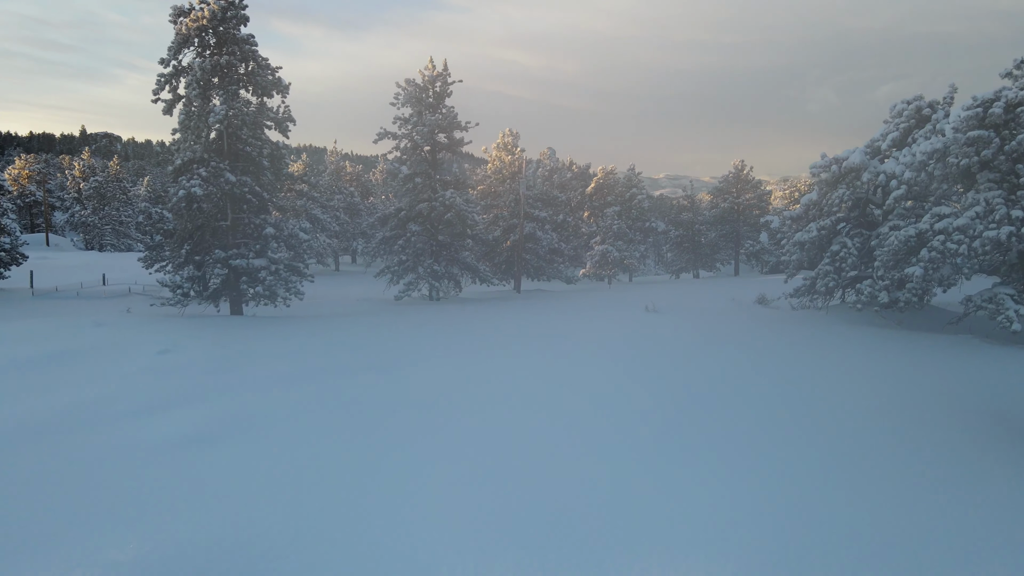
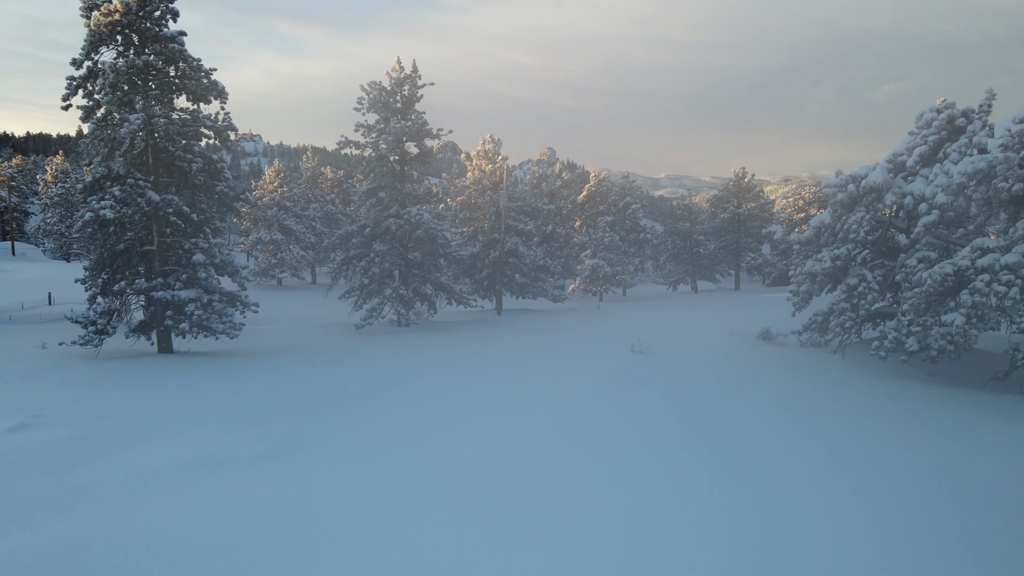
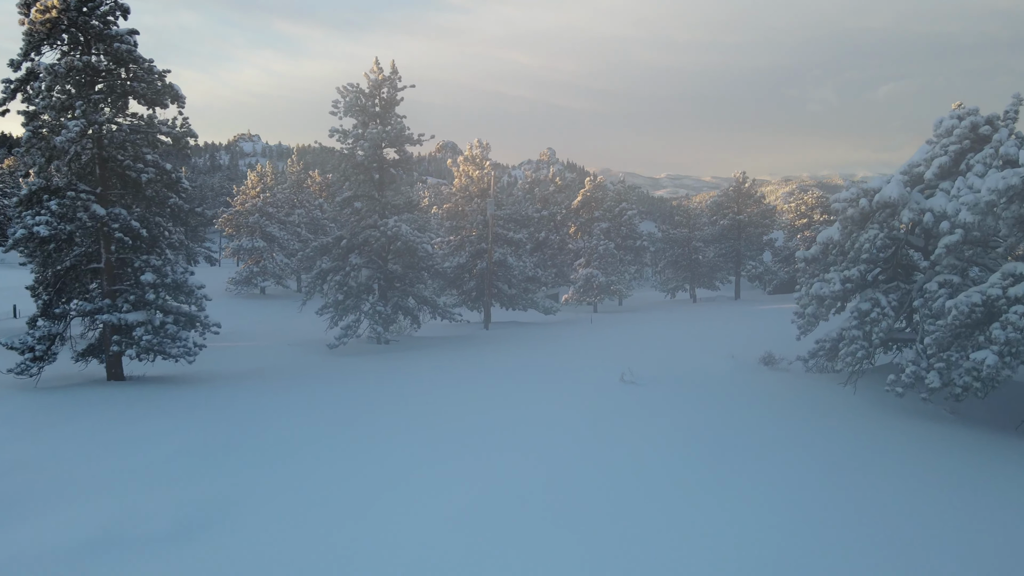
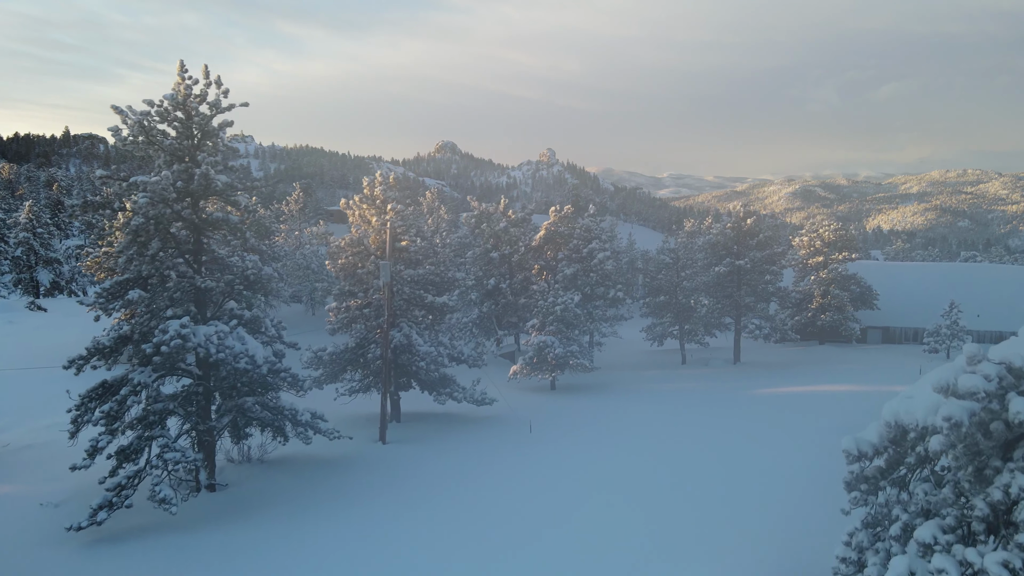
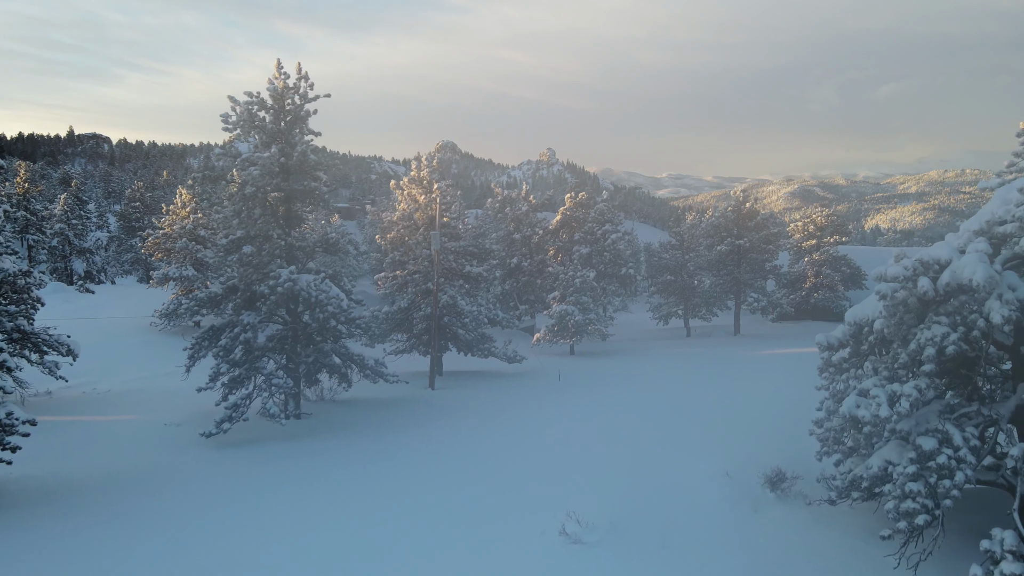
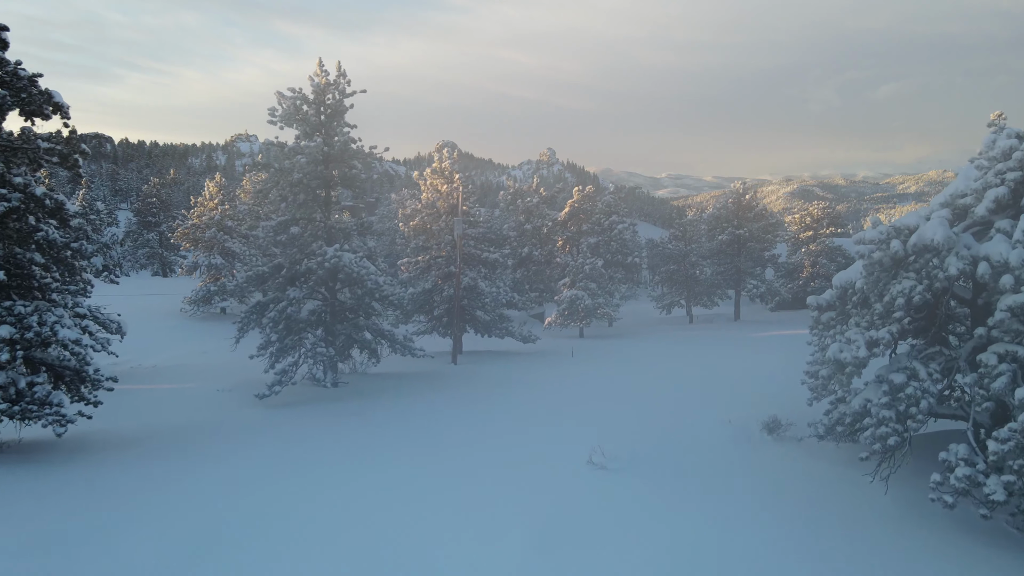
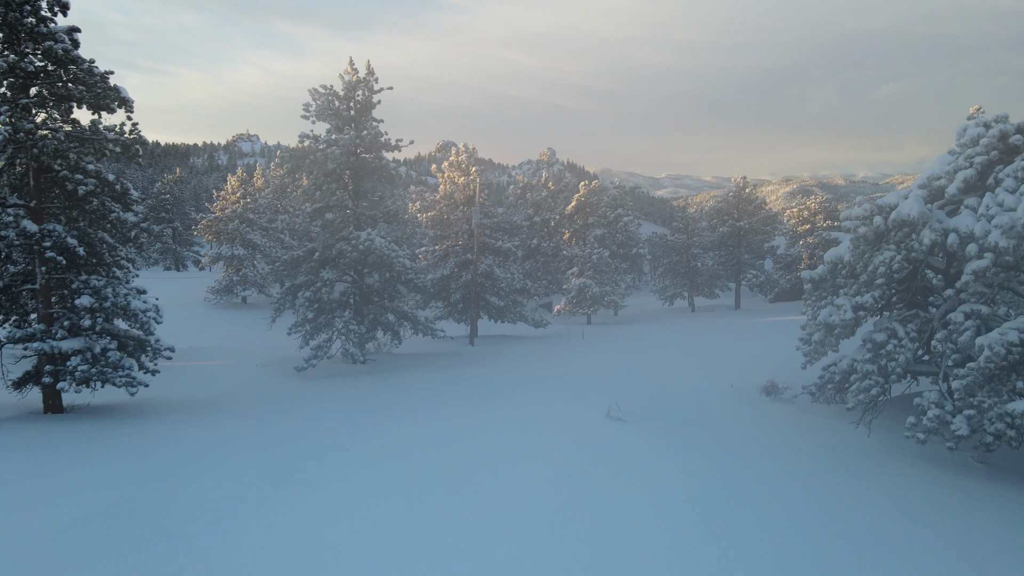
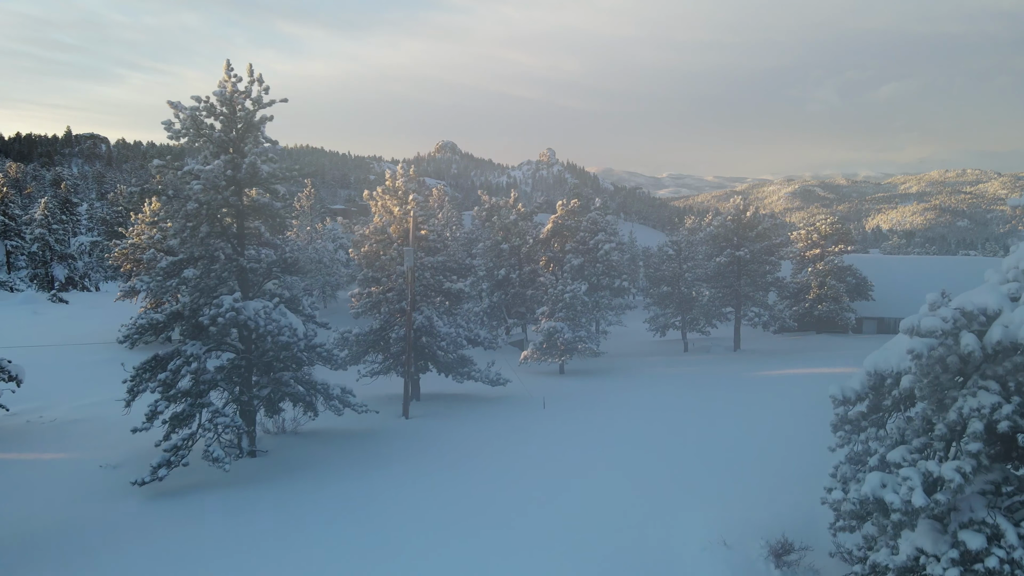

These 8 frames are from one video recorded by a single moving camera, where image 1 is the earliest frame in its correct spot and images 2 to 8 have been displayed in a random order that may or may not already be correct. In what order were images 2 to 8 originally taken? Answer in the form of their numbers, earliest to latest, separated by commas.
2, 3, 7, 6, 5, 8, 4
